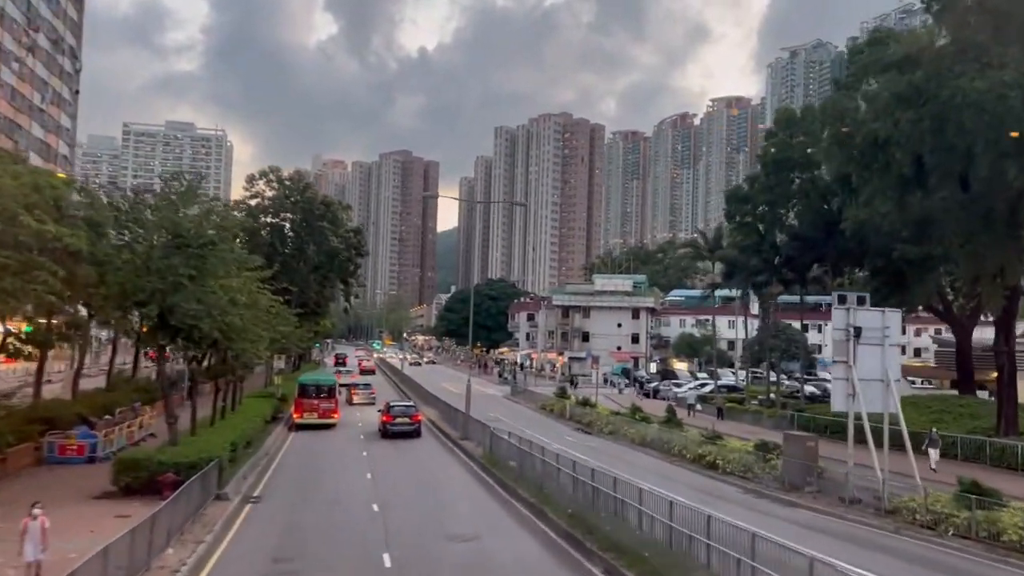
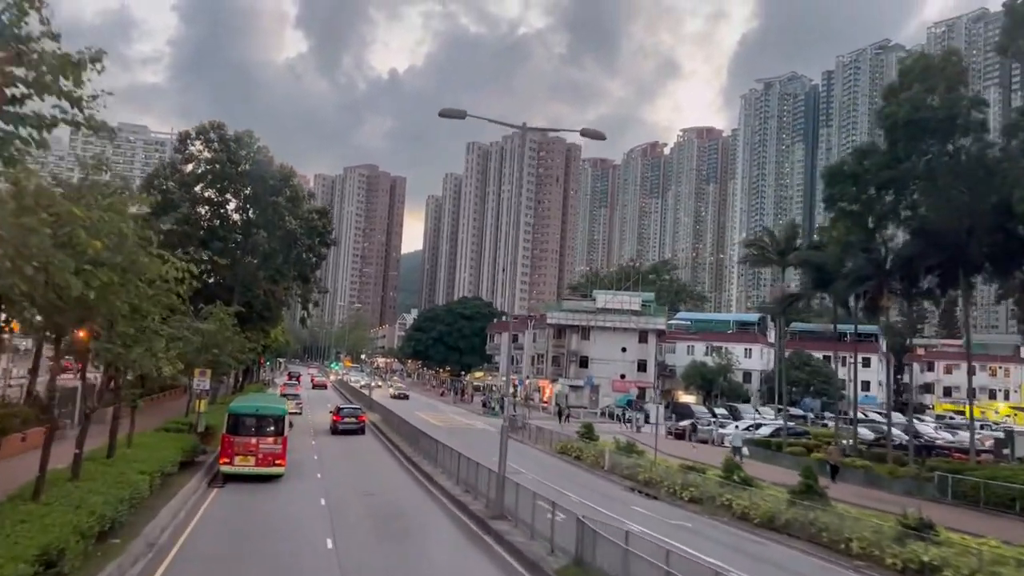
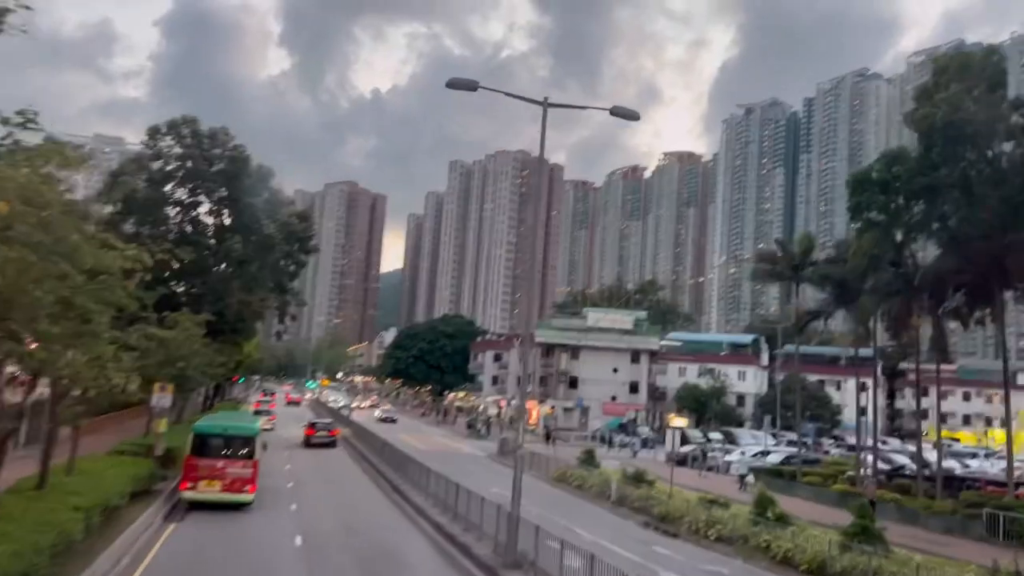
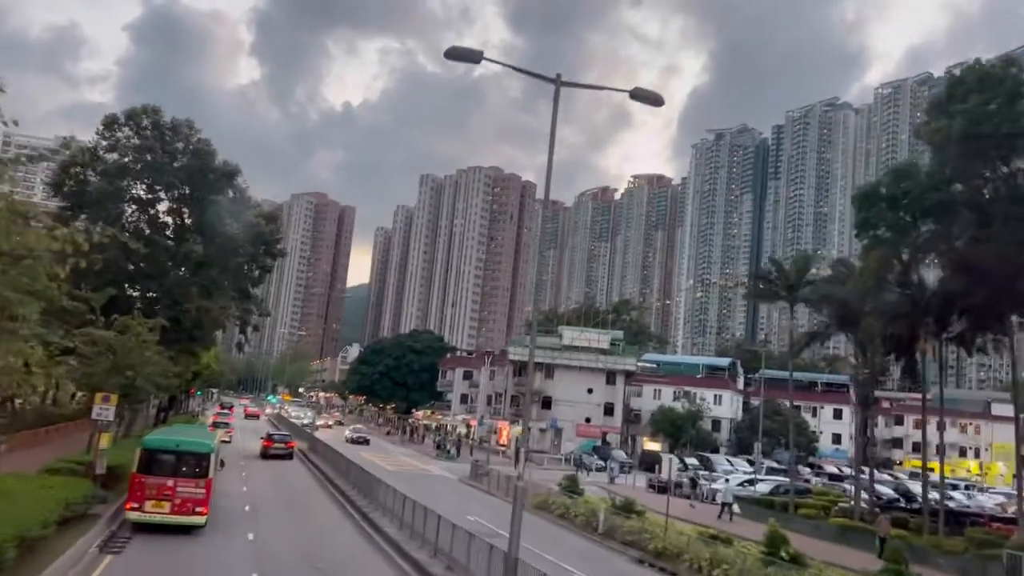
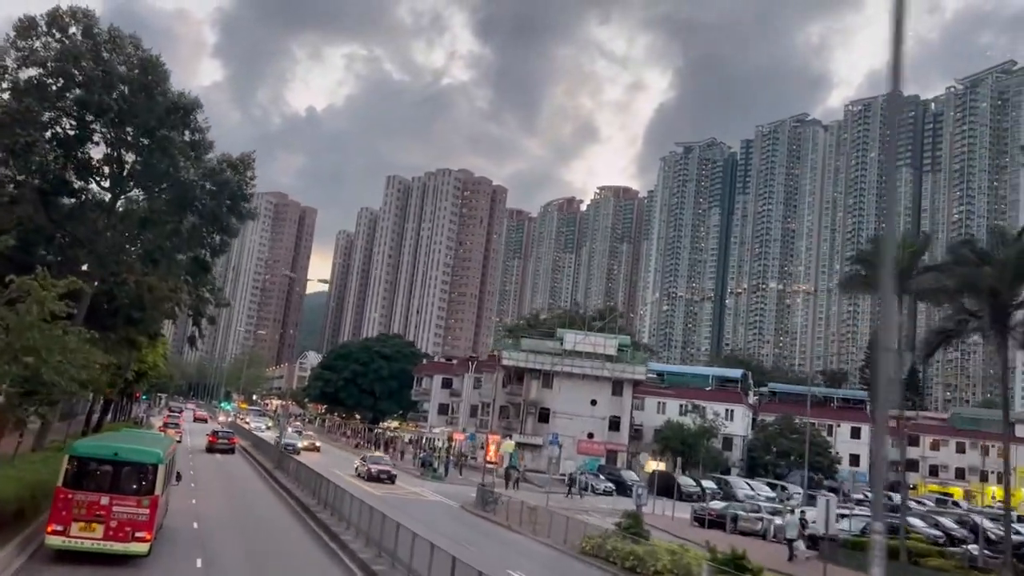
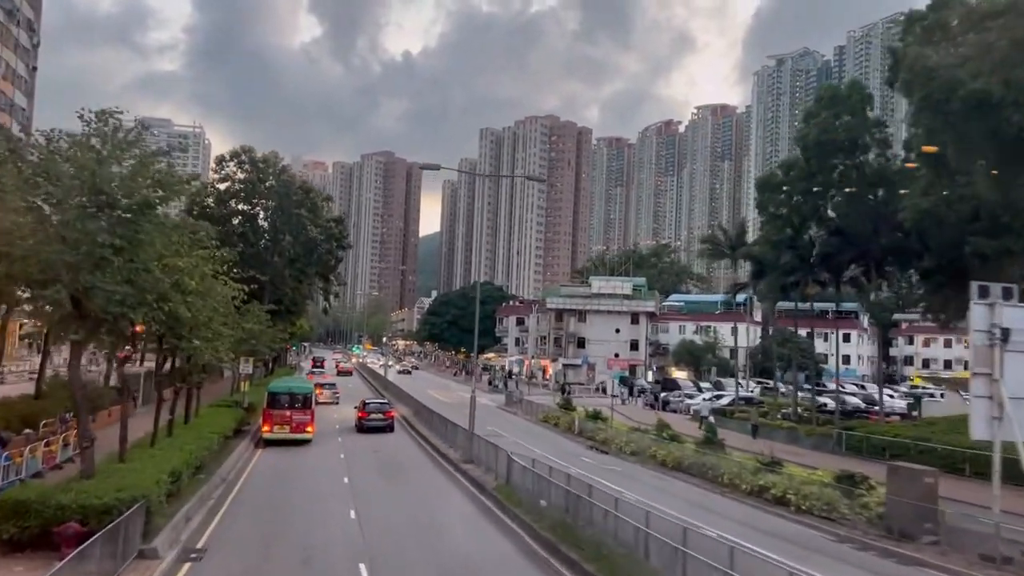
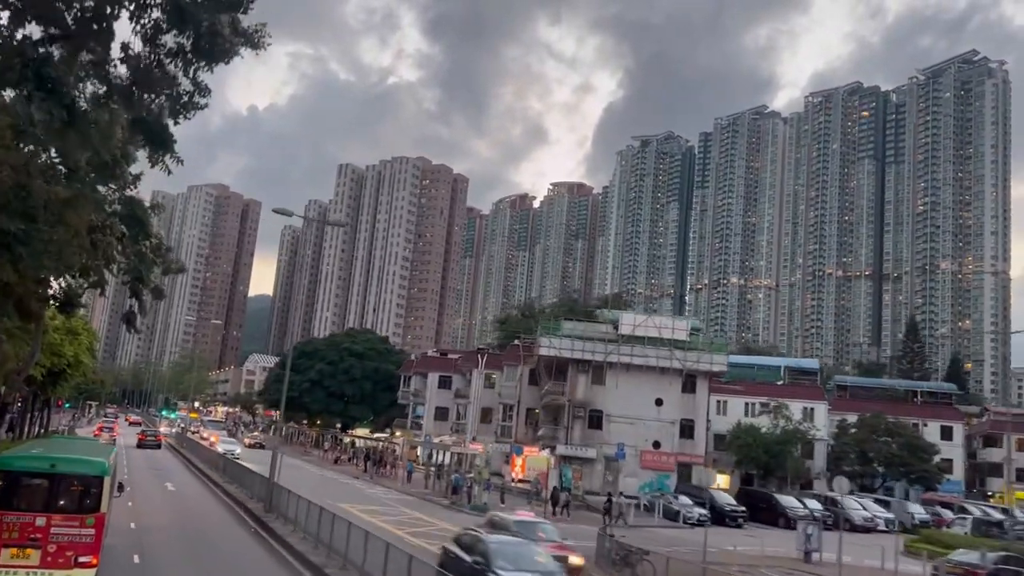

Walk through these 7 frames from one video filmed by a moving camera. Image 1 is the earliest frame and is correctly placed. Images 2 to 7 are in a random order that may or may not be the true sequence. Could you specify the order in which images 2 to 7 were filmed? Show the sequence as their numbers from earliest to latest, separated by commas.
6, 2, 3, 4, 5, 7
